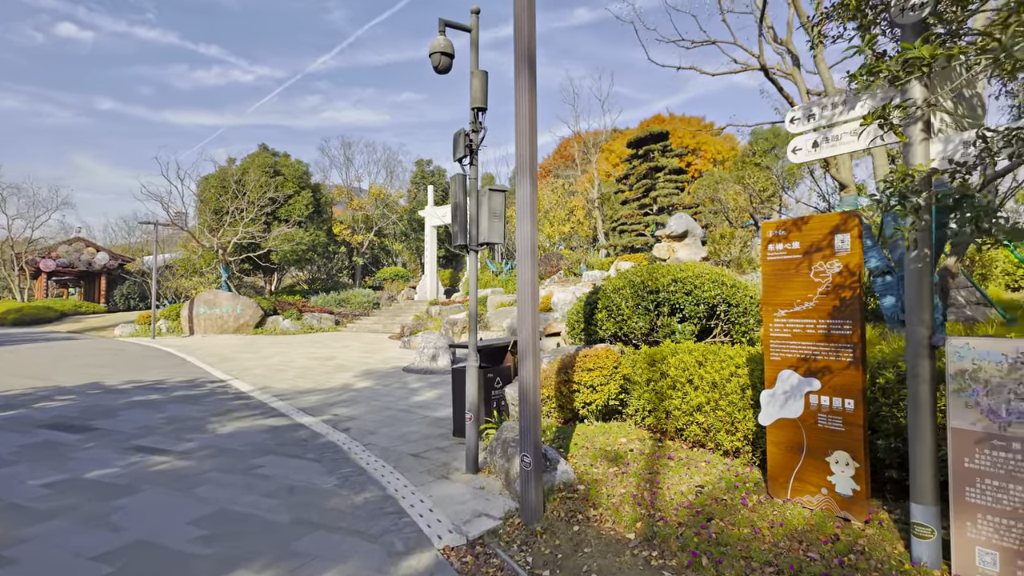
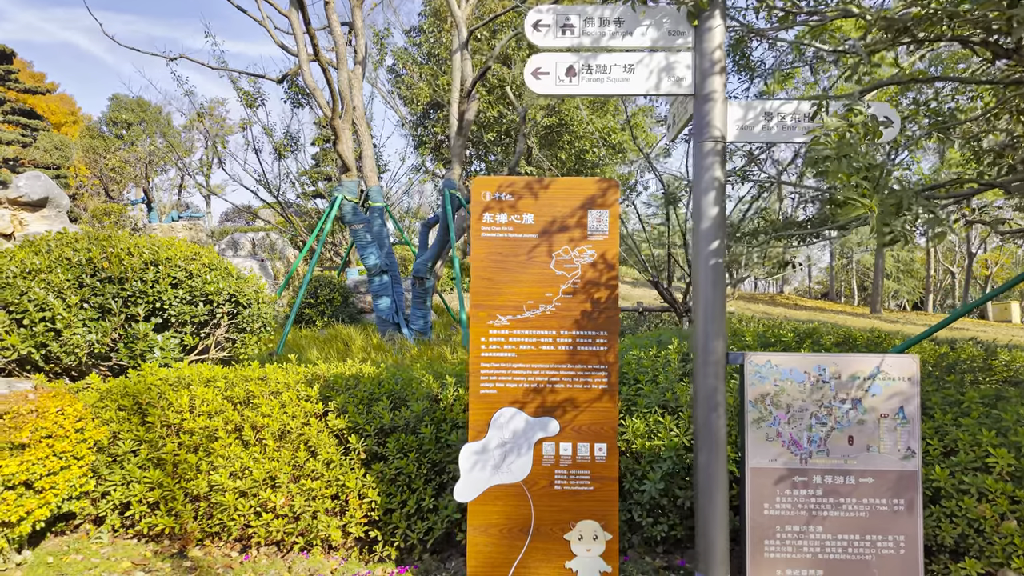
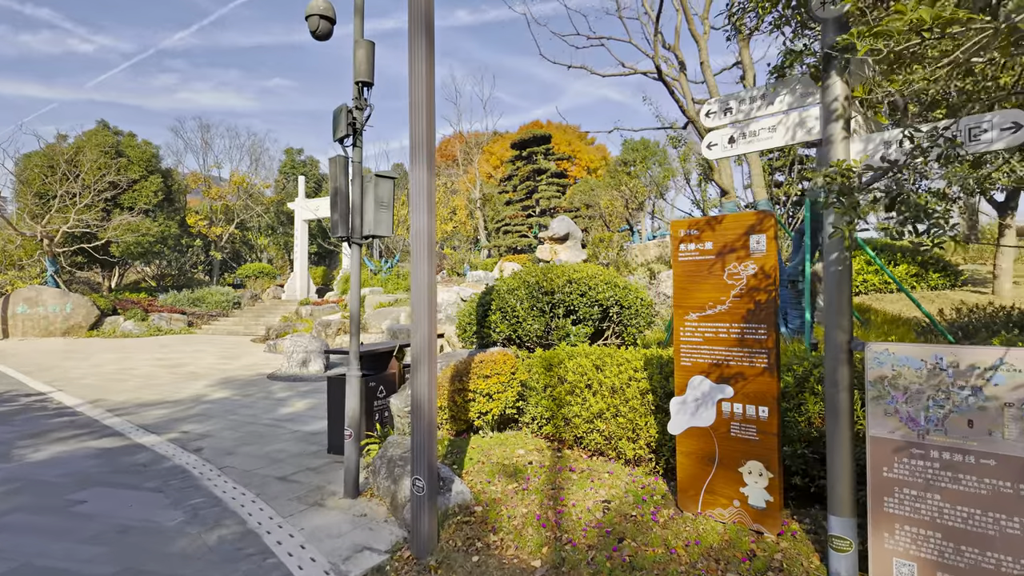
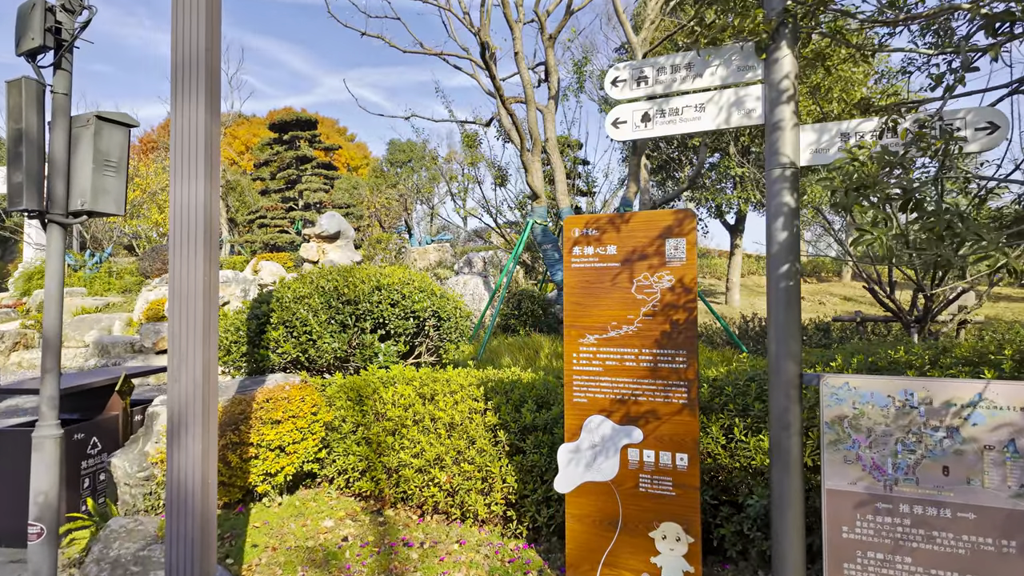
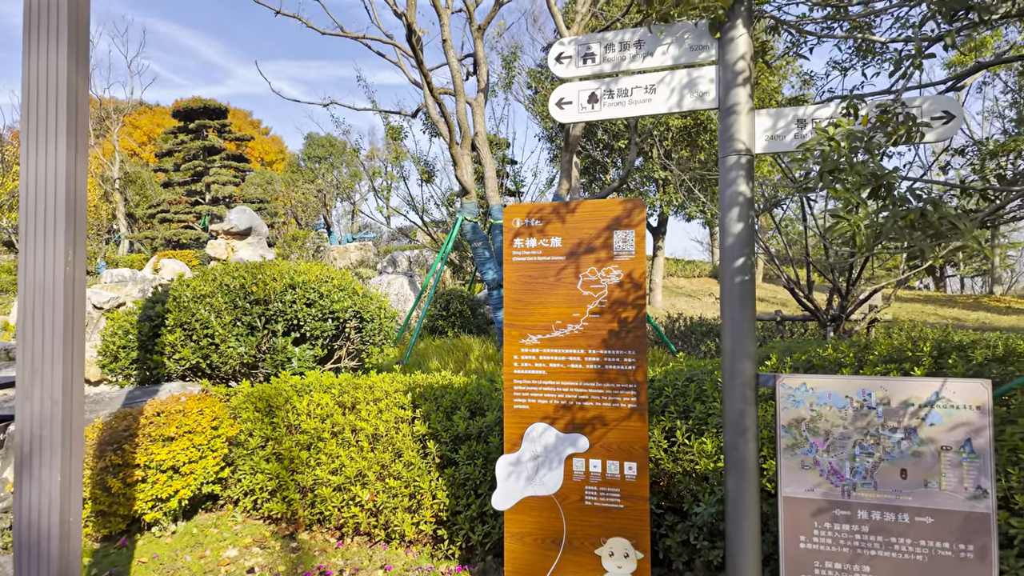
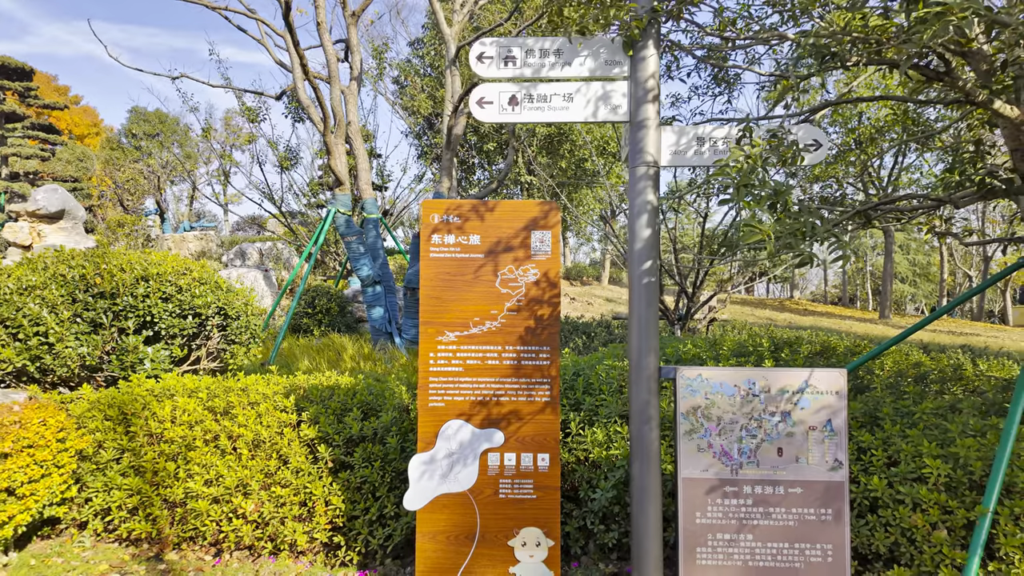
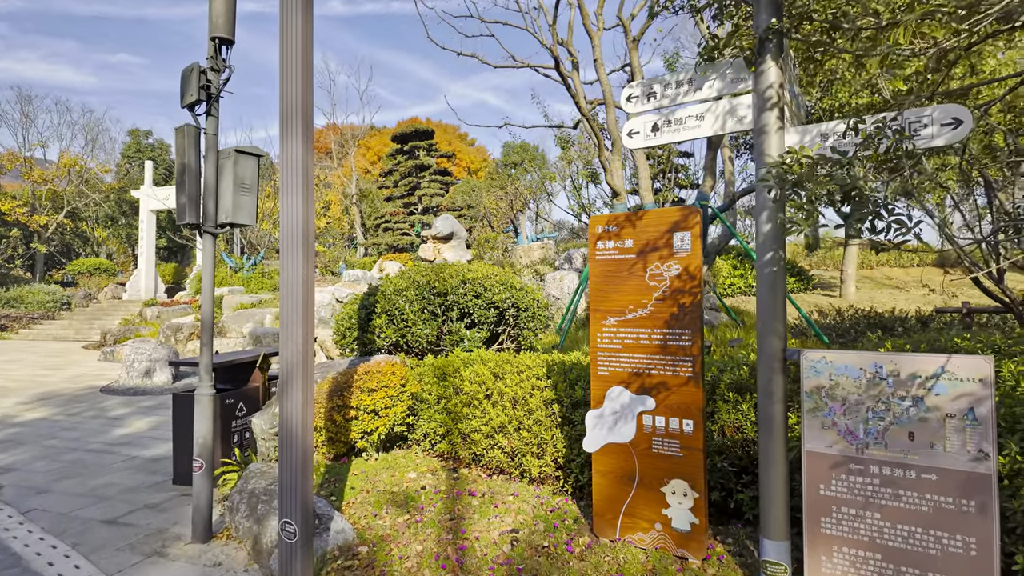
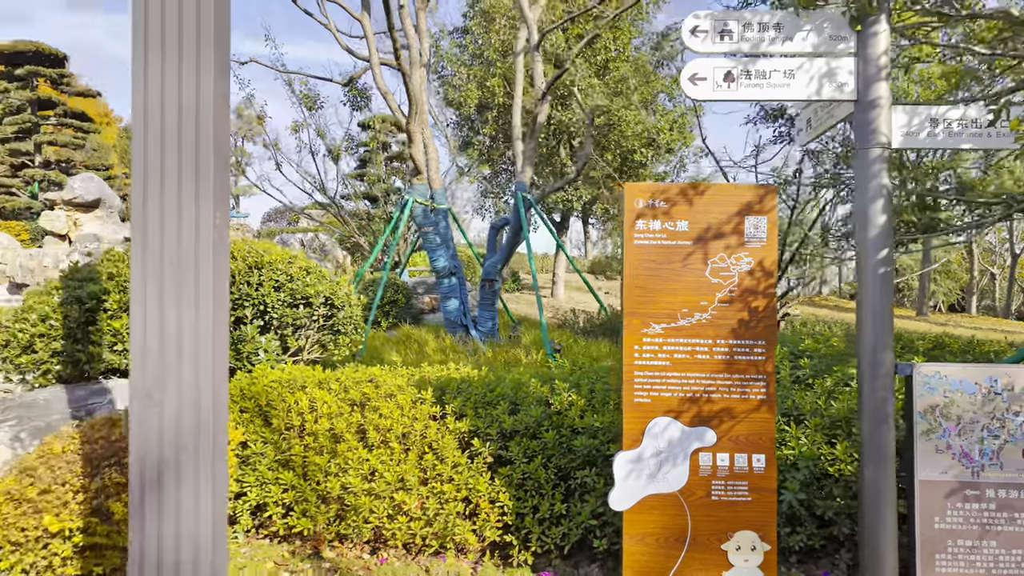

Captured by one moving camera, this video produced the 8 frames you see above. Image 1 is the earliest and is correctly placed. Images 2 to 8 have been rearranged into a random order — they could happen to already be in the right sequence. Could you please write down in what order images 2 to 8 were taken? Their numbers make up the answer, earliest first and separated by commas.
3, 7, 4, 5, 6, 2, 8
